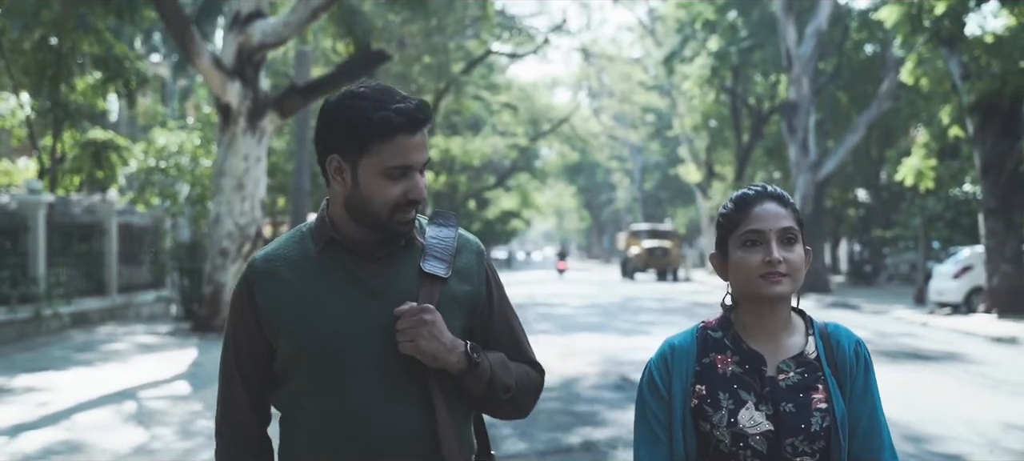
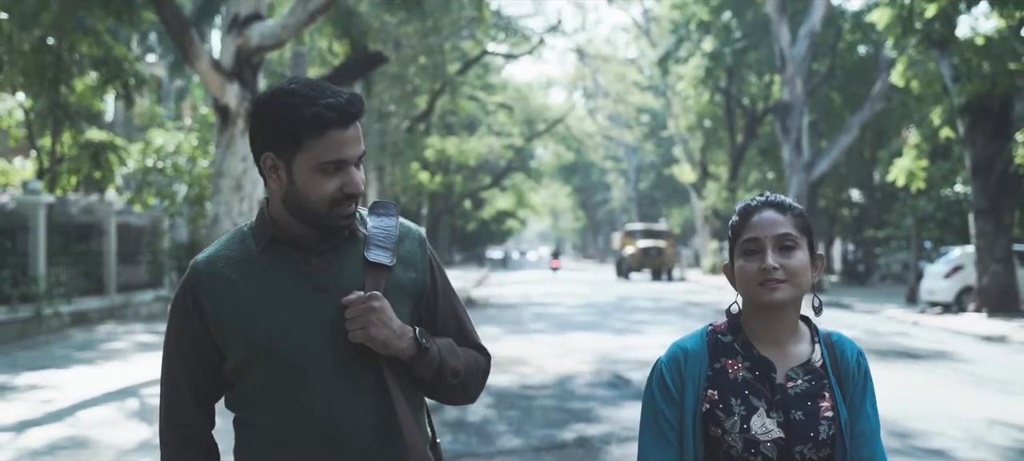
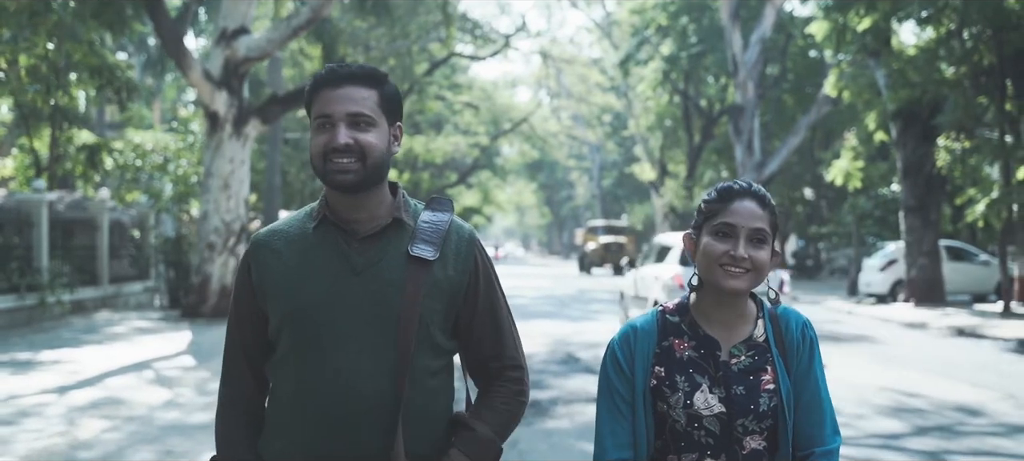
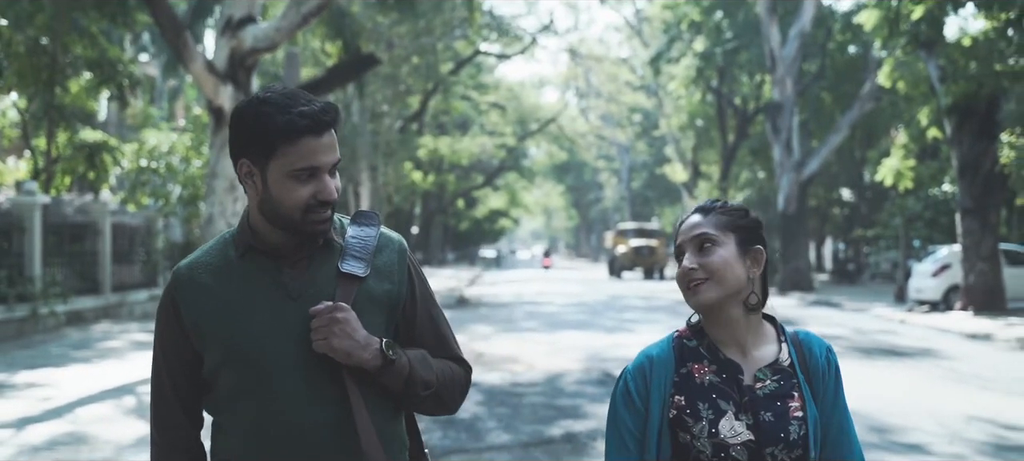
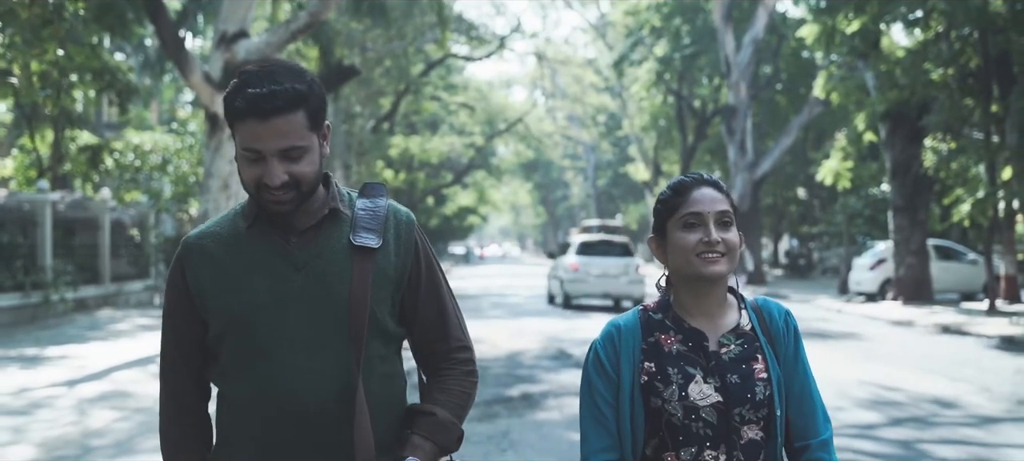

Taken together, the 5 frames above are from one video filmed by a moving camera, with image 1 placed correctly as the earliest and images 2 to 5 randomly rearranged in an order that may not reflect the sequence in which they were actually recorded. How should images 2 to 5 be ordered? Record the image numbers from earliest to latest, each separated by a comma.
2, 4, 3, 5
